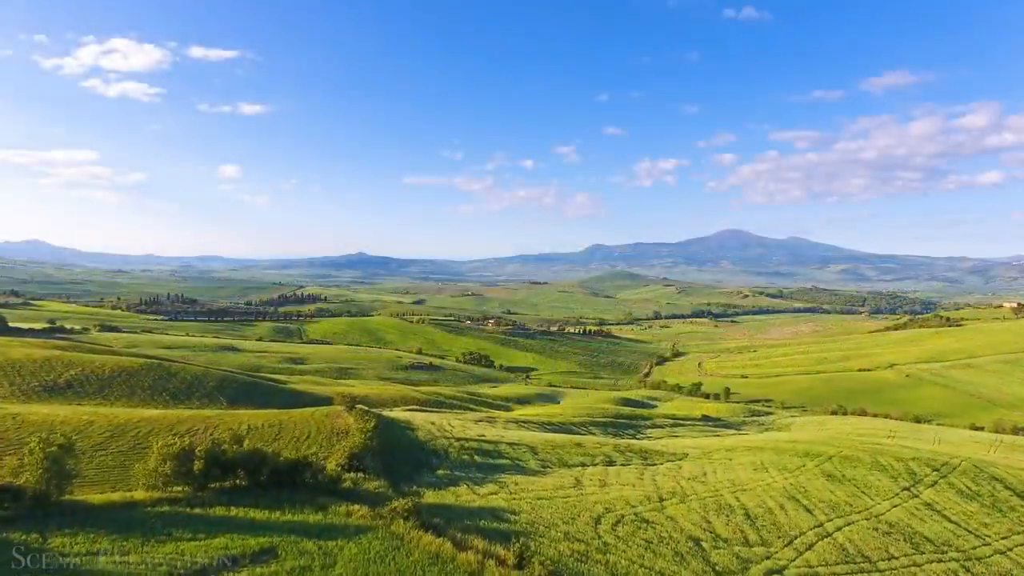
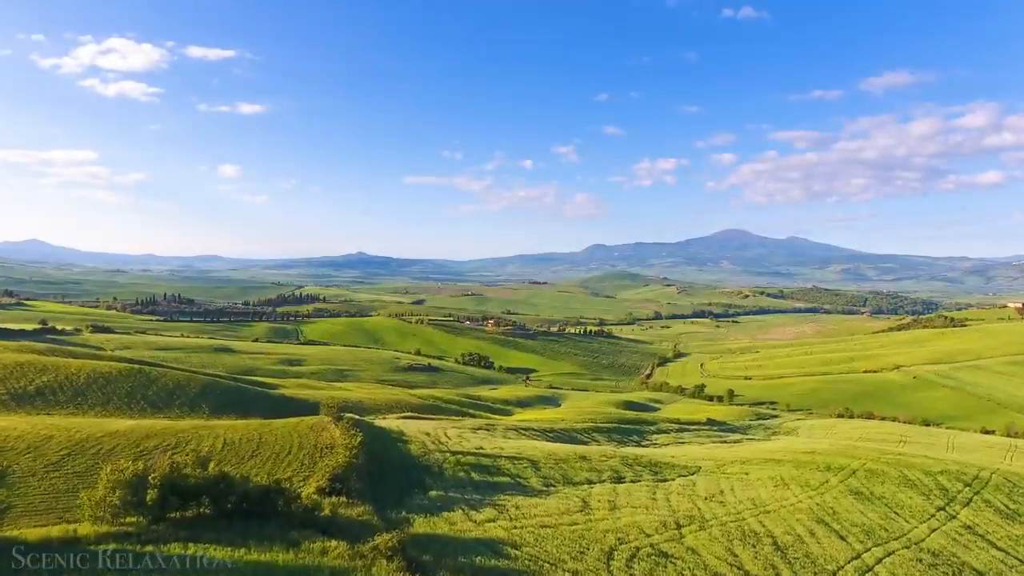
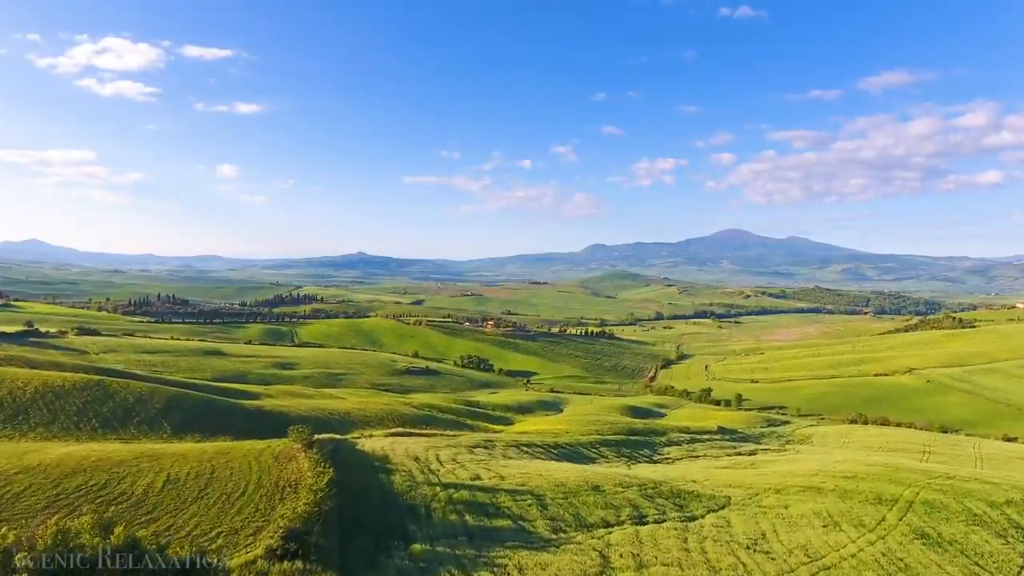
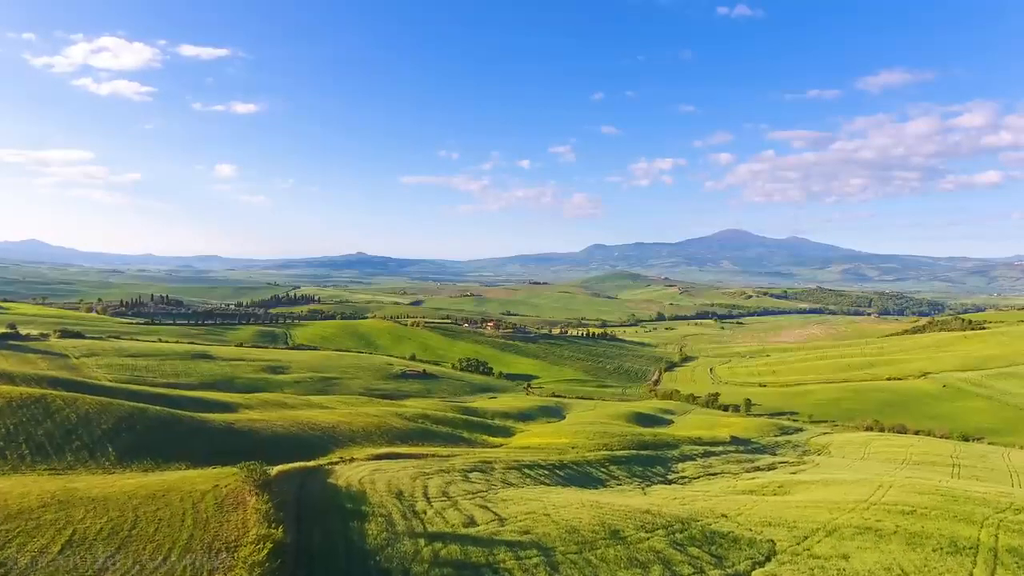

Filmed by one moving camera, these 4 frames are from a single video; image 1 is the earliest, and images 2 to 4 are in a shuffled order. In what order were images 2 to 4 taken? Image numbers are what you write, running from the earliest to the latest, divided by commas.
2, 3, 4
